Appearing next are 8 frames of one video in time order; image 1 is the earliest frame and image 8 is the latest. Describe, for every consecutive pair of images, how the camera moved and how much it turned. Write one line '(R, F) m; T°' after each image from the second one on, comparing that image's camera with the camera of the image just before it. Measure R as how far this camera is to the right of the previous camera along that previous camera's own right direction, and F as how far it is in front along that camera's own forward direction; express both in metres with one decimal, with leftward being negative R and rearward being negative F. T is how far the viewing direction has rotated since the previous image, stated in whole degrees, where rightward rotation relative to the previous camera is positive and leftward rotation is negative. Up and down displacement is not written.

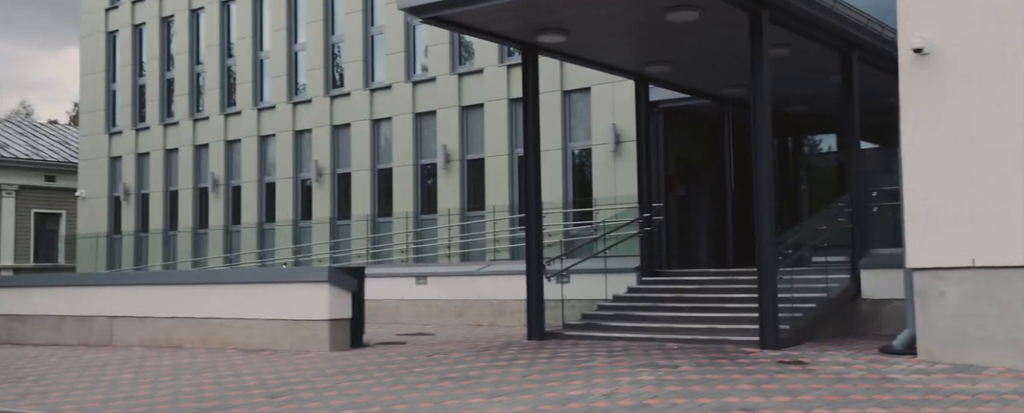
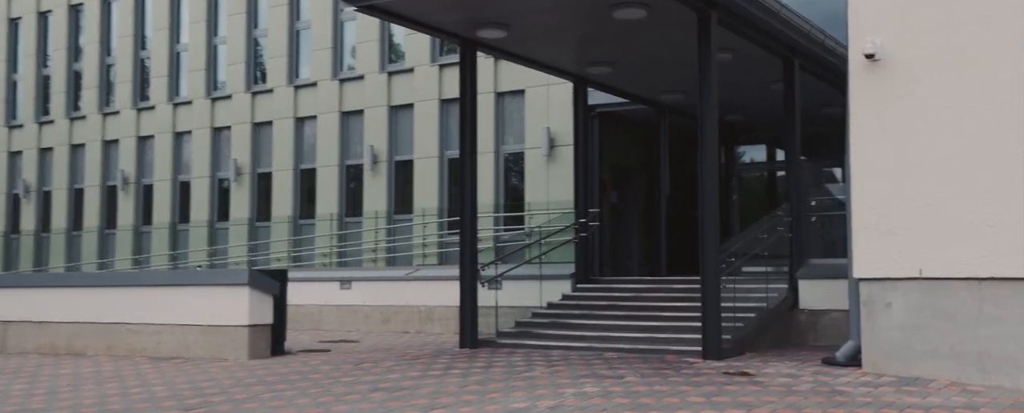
(-0.2, +0.5) m; +4°
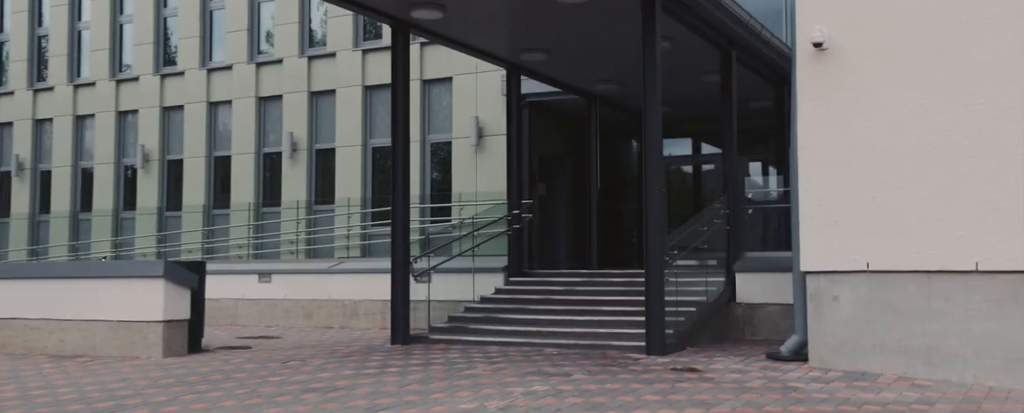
(-0.3, +0.5) m; +5°
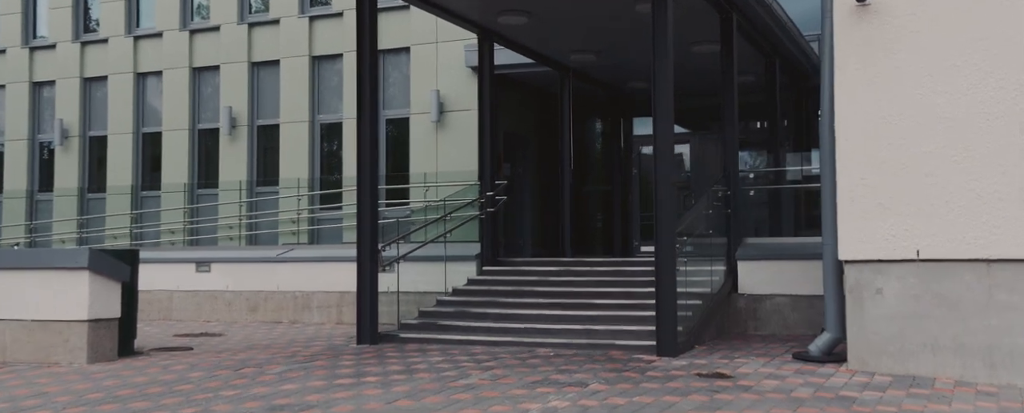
(-0.5, +1.4) m; +4°
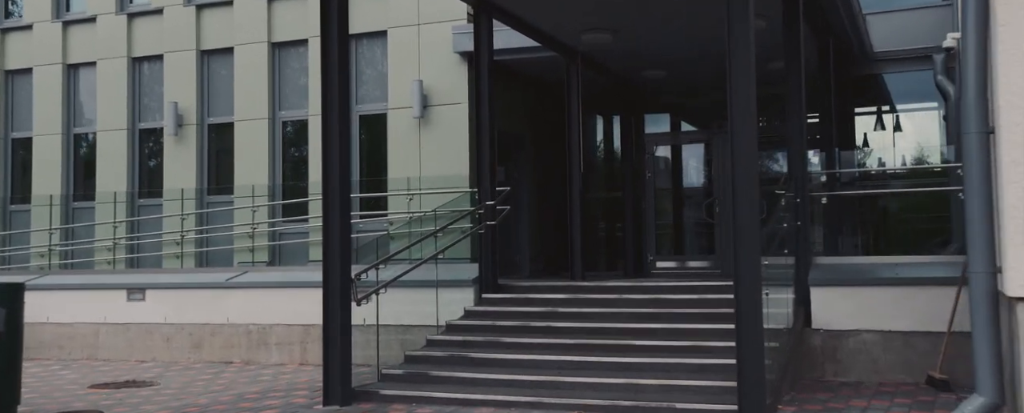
(-0.3, +2.4) m; +2°
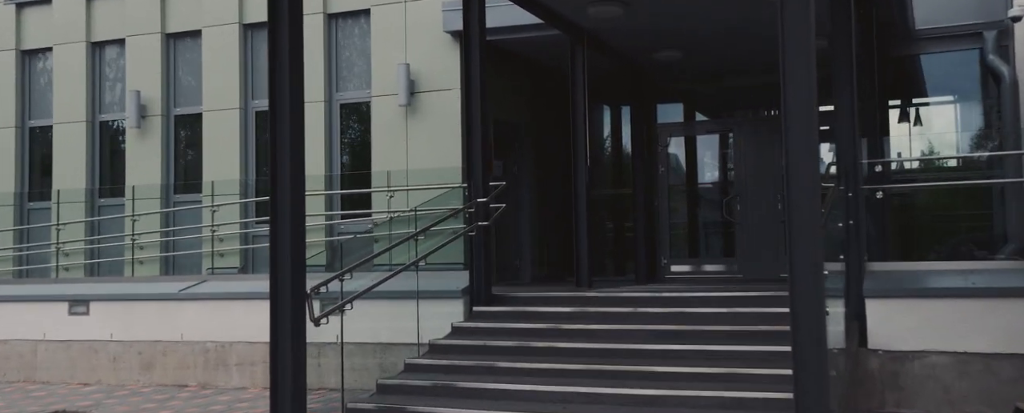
(+0.1, +1.4) m; 0°
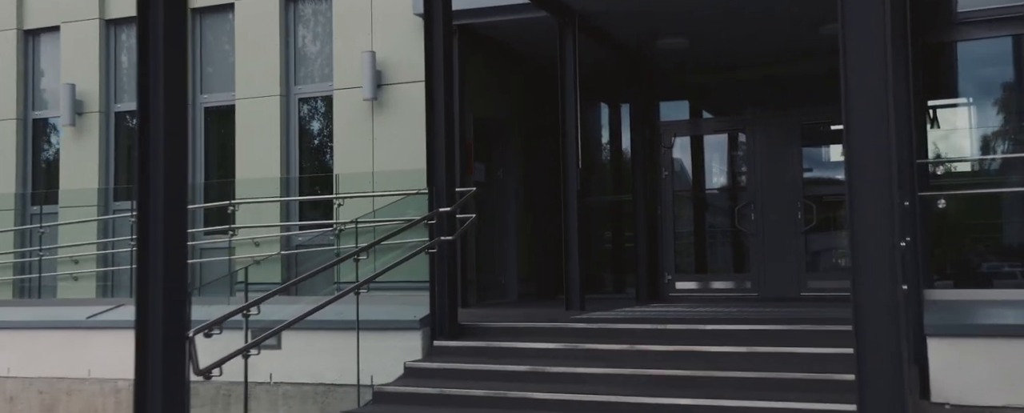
(+0.2, +1.6) m; 0°
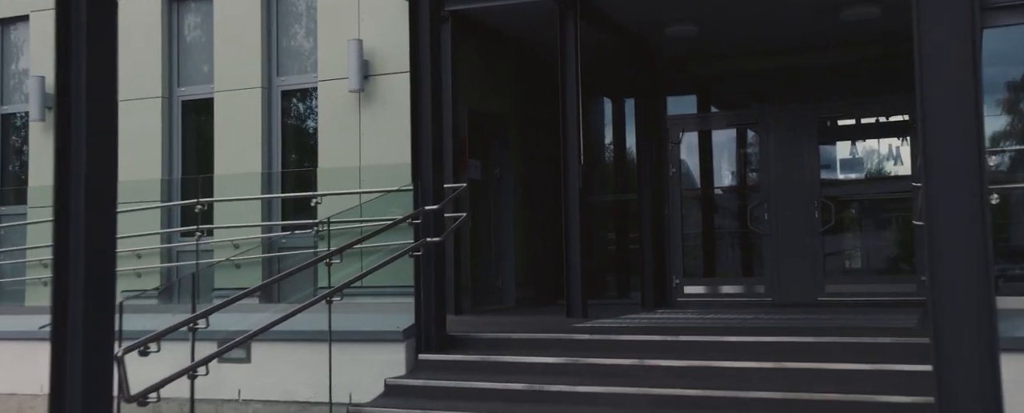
(0.0, +0.7) m; 0°
